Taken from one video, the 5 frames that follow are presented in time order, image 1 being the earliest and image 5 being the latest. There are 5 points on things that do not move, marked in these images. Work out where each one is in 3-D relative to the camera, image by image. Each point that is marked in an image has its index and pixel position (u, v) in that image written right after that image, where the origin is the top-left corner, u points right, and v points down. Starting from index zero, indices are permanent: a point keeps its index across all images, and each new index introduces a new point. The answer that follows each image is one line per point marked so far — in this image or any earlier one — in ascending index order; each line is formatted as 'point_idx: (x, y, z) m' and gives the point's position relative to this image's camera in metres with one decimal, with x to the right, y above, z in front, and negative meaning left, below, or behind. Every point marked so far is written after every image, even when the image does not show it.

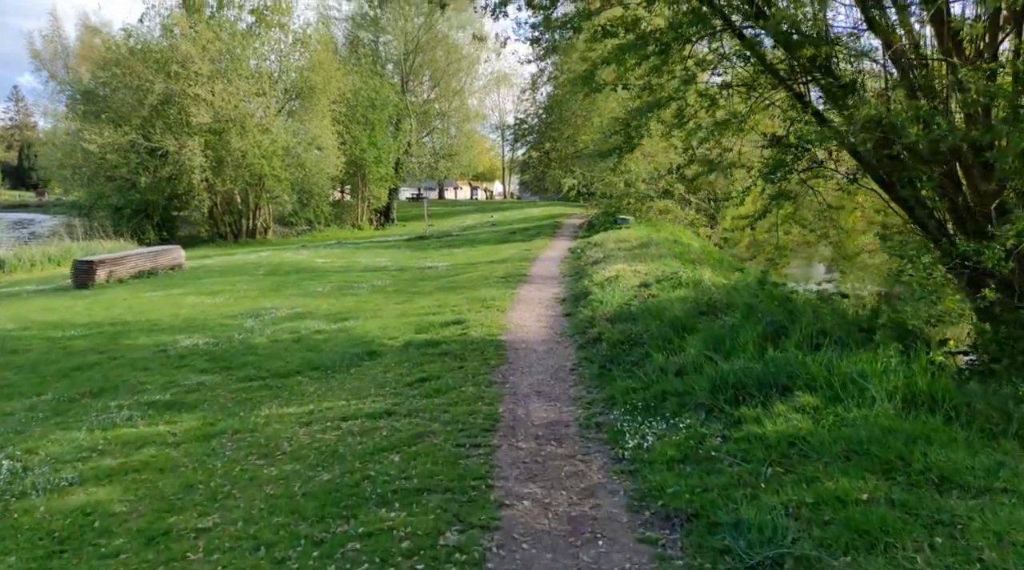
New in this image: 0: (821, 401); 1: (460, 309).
0: (+2.7, -1.0, +8.4) m
1: (-1.0, -0.5, +19.0) m
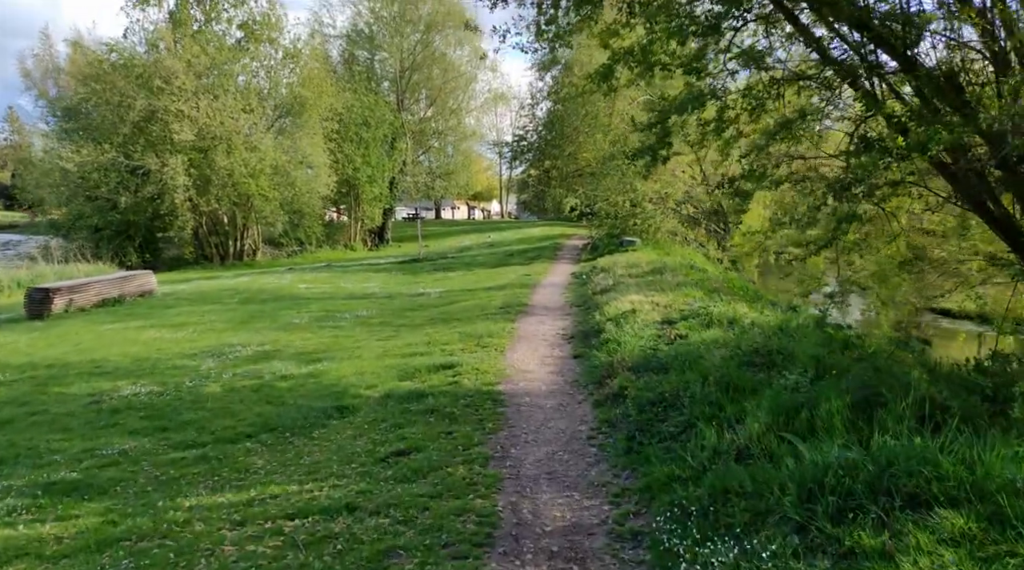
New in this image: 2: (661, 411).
0: (+2.8, -1.4, +5.8) m
1: (-1.0, -1.1, +16.4) m
2: (+1.5, -1.2, +9.5) m
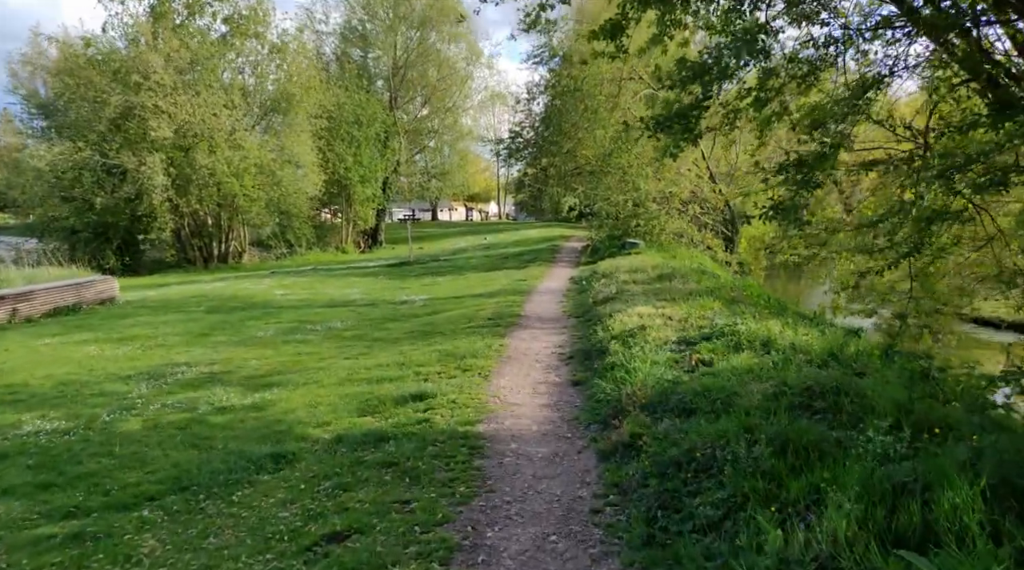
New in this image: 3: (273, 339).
0: (+2.6, -1.6, +3.2) m
1: (-1.2, -1.3, +13.9) m
2: (+1.3, -1.4, +7.0) m
3: (-4.9, -1.1, +19.8) m
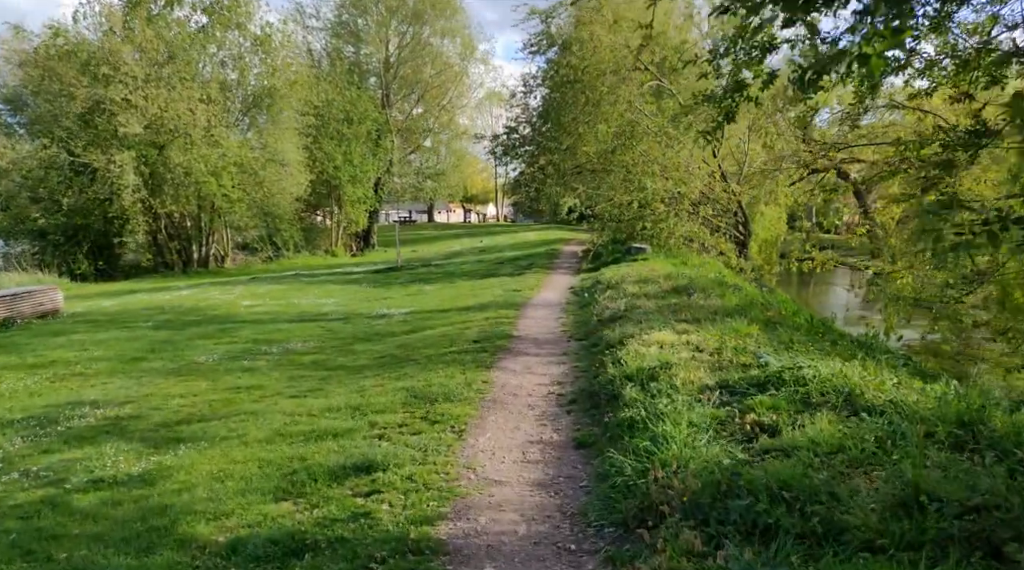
0: (+2.4, -1.8, 0.0) m
1: (-1.4, -1.5, +10.6) m
2: (+1.1, -1.7, +3.7) m
3: (-5.1, -1.4, +16.5) m
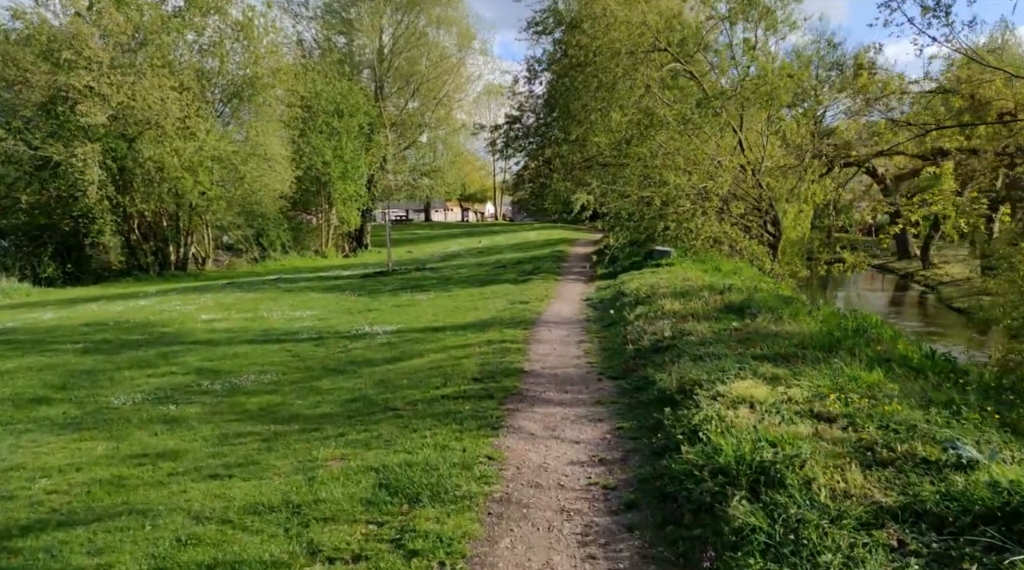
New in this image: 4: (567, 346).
0: (+2.6, -2.1, -4.1) m
1: (-1.2, -1.8, +6.6) m
2: (+1.3, -1.9, -0.4) m
3: (-4.9, -1.7, +12.5) m
4: (+0.8, -1.0, +15.5) m
